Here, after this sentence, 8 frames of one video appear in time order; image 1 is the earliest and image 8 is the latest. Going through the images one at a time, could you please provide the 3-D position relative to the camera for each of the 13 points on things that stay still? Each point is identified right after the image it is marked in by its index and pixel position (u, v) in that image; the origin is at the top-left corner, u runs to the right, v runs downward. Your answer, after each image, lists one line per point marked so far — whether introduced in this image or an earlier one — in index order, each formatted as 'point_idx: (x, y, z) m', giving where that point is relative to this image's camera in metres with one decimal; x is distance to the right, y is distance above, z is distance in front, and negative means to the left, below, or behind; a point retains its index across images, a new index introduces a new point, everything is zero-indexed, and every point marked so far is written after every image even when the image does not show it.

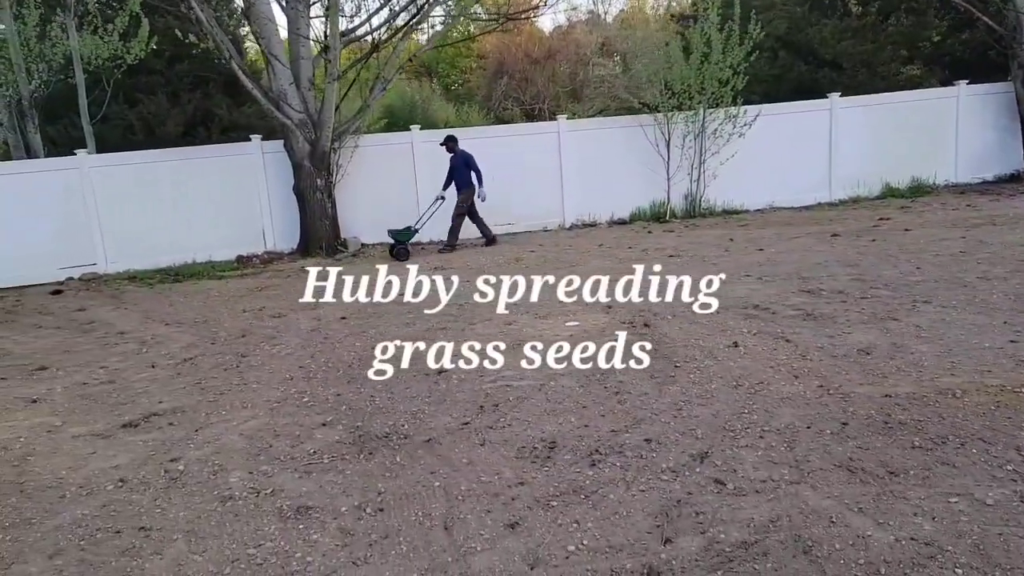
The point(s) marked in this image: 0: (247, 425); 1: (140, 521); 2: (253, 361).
0: (-1.5, -0.8, +4.8) m
1: (-1.6, -1.0, +3.6) m
2: (-2.1, -0.6, +6.6) m
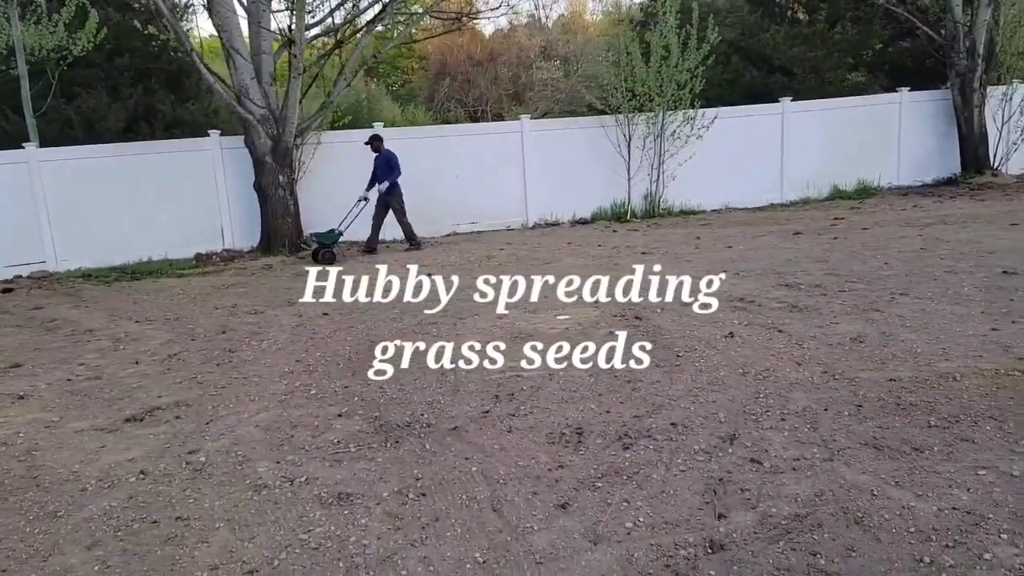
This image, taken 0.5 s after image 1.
0: (-1.4, -0.7, +4.7) m
1: (-1.4, -1.0, +3.5) m
2: (-2.1, -0.5, +6.5) m
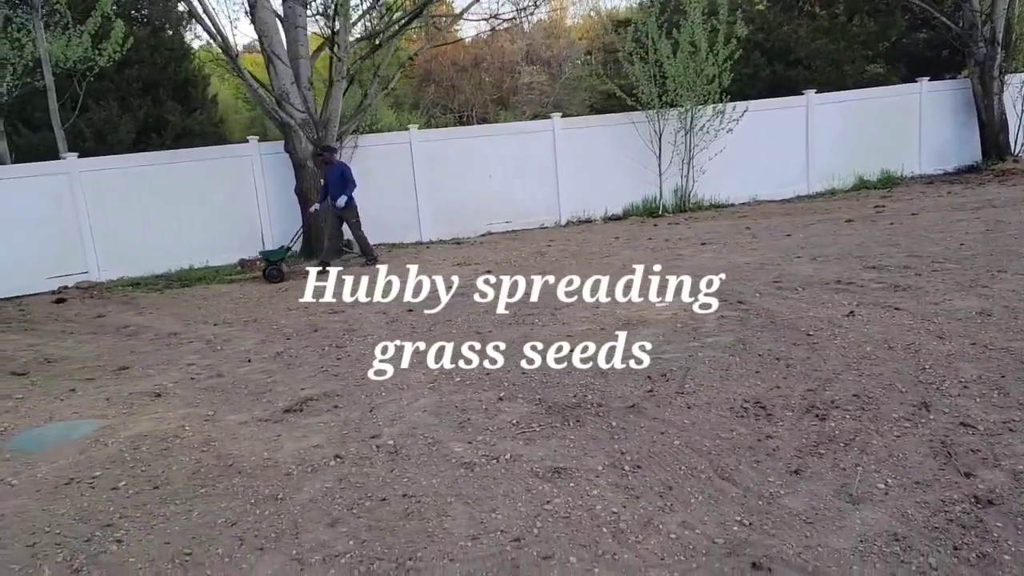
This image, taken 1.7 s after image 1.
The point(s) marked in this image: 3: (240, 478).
0: (-0.5, -0.7, +4.8) m
1: (-0.5, -0.9, +3.5) m
2: (-1.2, -0.5, +6.5) m
3: (-1.3, -0.9, +3.8) m
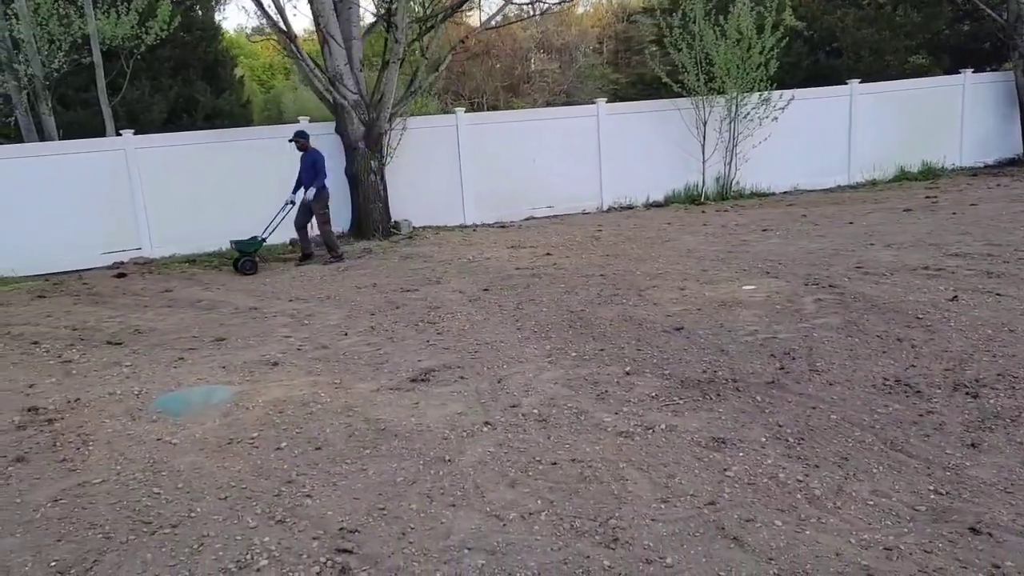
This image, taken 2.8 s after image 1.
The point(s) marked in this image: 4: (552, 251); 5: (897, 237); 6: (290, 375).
0: (+0.2, -0.5, +4.8) m
1: (+0.2, -0.7, +3.6) m
2: (-0.4, -0.3, +6.6) m
3: (-0.5, -0.7, +3.9) m
4: (+0.6, +0.5, +11.4) m
5: (+4.6, +0.6, +9.7) m
6: (-1.5, -0.6, +5.3) m
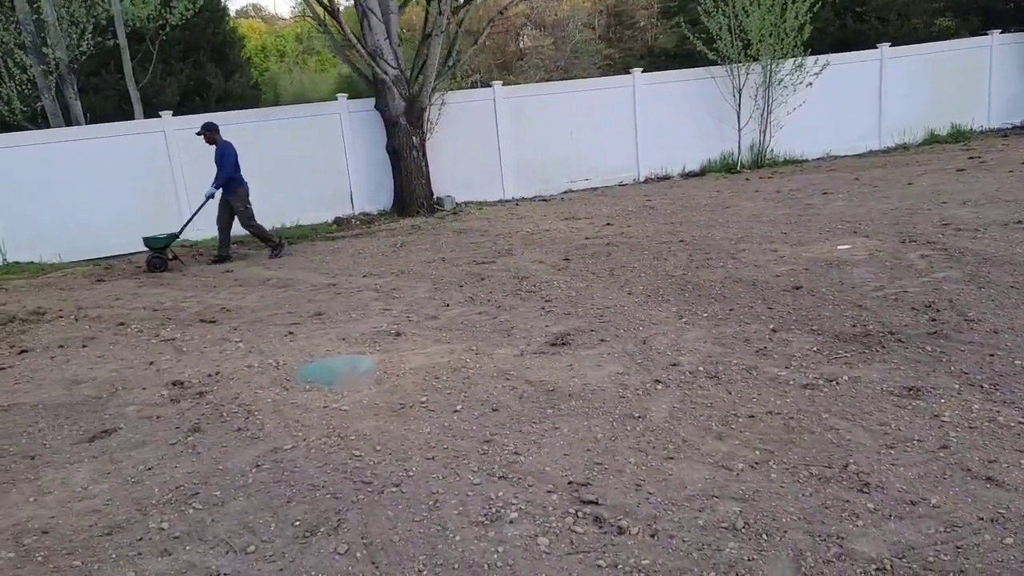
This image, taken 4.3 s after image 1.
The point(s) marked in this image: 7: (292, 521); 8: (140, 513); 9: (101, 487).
0: (+1.1, -0.3, +4.8) m
1: (+1.1, -0.5, +3.6) m
2: (+0.4, 0.0, +6.6) m
3: (+0.3, -0.5, +3.9) m
4: (+1.4, +0.9, +11.4) m
5: (+5.5, +1.1, +9.7) m
6: (-0.6, -0.4, +5.3) m
7: (-0.8, -0.8, +2.9) m
8: (-1.4, -0.9, +3.1) m
9: (-1.7, -0.8, +3.4) m
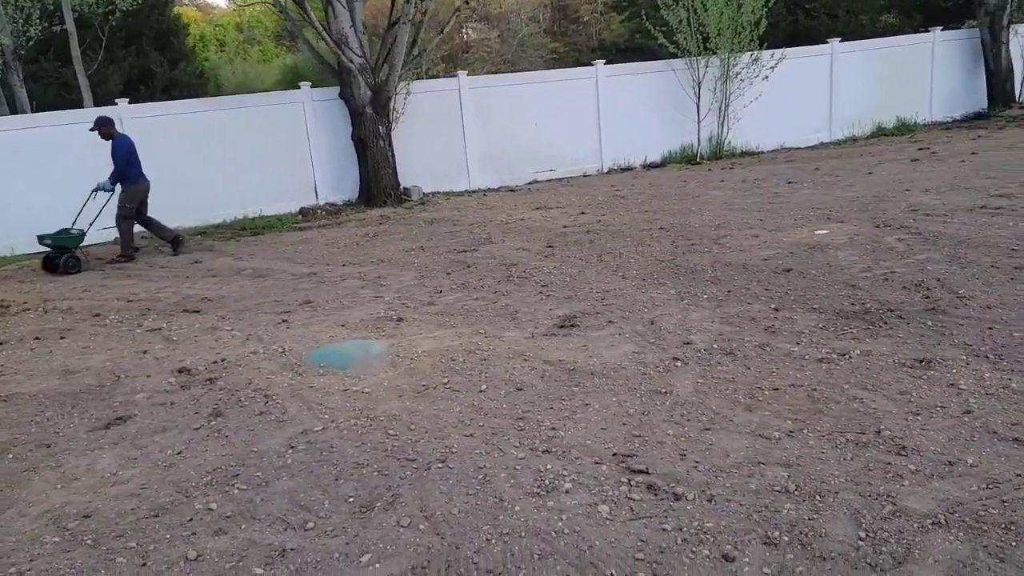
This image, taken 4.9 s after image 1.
0: (+1.1, -0.2, +4.9) m
1: (+1.2, -0.4, +3.7) m
2: (+0.4, +0.1, +6.6) m
3: (+0.4, -0.4, +4.0) m
4: (+1.0, +1.1, +11.5) m
5: (+5.2, +1.3, +10.1) m
6: (-0.6, -0.3, +5.3) m
7: (-0.6, -0.8, +2.9) m
8: (-1.2, -0.8, +3.1) m
9: (-1.6, -0.8, +3.3) m
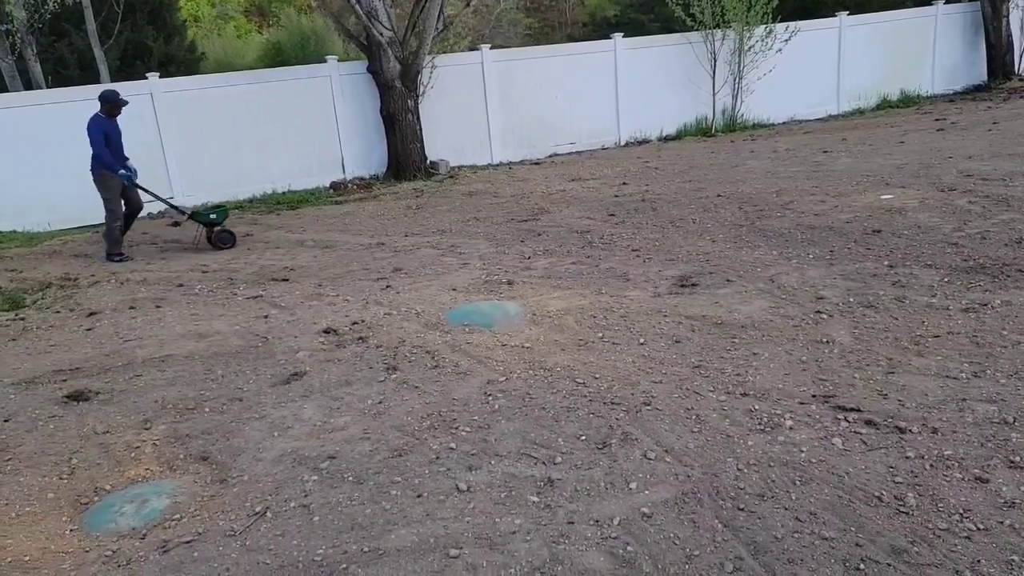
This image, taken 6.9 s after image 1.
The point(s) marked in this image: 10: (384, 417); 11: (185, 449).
0: (+1.9, +0.1, +5.1) m
1: (+2.0, -0.2, +4.0) m
2: (+1.1, +0.4, +6.8) m
3: (+1.2, -0.2, +4.2) m
4: (+1.6, +1.5, +11.6) m
5: (+5.8, +1.8, +10.3) m
6: (+0.2, 0.0, +5.5) m
7: (+0.2, -0.6, +3.1) m
8: (-0.4, -0.6, +3.2) m
9: (-0.7, -0.6, +3.5) m
10: (-0.5, -0.6, +3.5) m
11: (-1.4, -0.7, +3.4) m
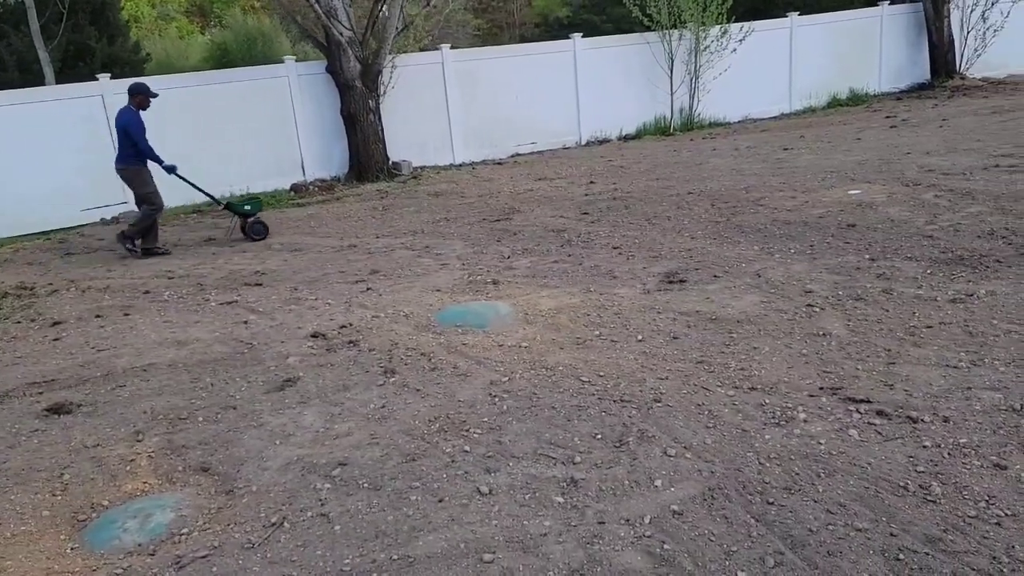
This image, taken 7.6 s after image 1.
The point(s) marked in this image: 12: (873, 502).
0: (+1.9, +0.1, +5.2) m
1: (+2.0, -0.2, +4.0) m
2: (+0.9, +0.4, +6.8) m
3: (+1.2, -0.2, +4.2) m
4: (+1.1, +1.6, +11.7) m
5: (+5.4, +1.9, +10.6) m
6: (+0.1, 0.0, +5.4) m
7: (+0.3, -0.6, +3.1) m
8: (-0.3, -0.6, +3.1) m
9: (-0.7, -0.6, +3.4) m
10: (-0.5, -0.6, +3.4) m
11: (-1.3, -0.7, +3.3) m
12: (+1.1, -0.7, +2.5) m
